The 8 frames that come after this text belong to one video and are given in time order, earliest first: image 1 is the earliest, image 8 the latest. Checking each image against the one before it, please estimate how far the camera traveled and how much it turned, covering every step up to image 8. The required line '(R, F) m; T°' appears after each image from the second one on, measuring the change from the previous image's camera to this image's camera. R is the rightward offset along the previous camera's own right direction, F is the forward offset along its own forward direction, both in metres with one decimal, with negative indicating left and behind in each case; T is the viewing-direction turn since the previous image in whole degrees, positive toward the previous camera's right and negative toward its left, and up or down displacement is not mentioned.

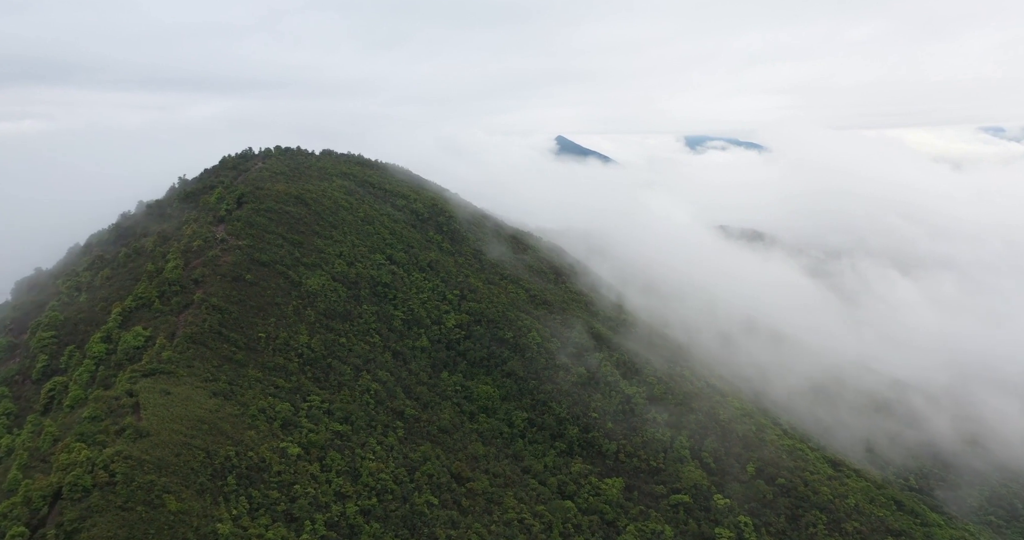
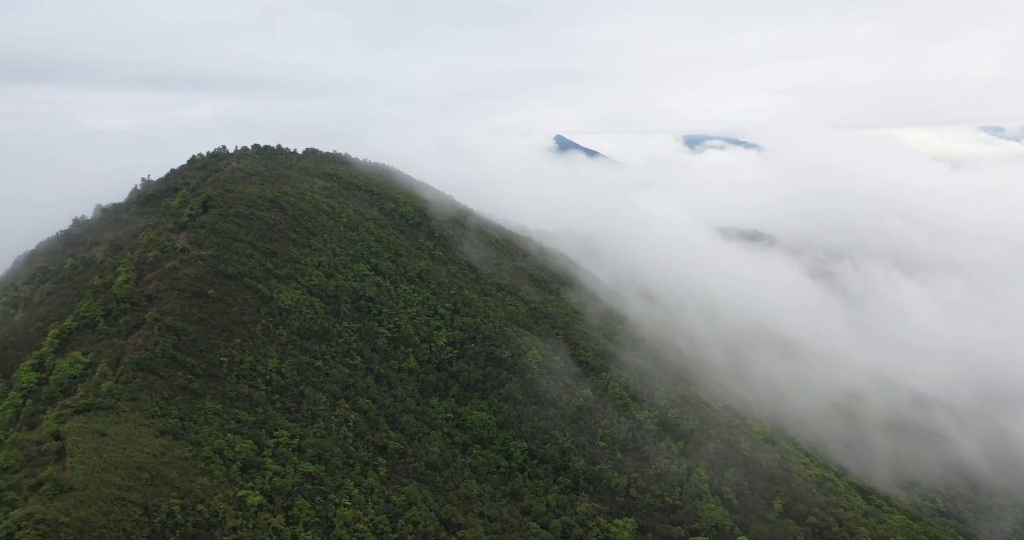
(+0.1, +6.0) m; 0°
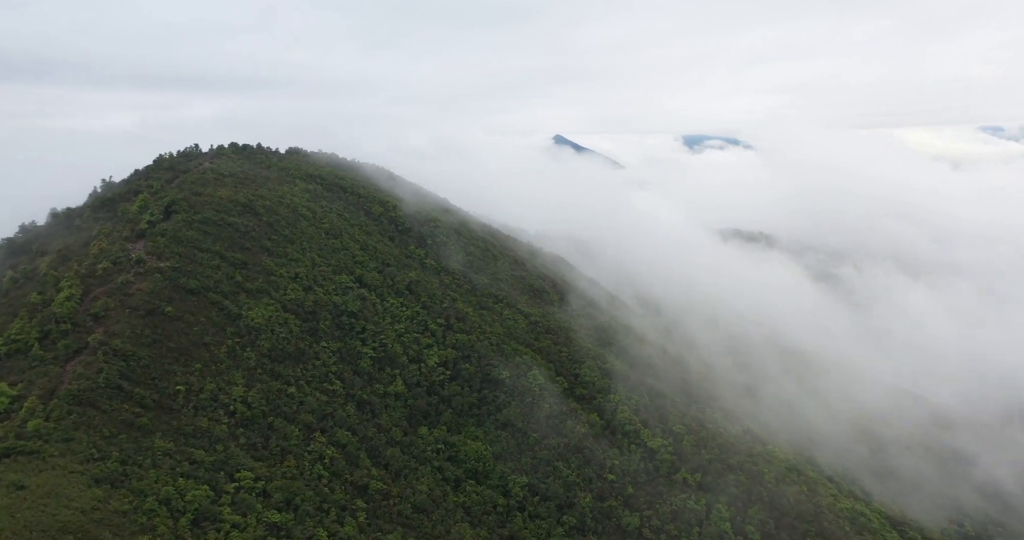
(+0.1, +5.4) m; 0°
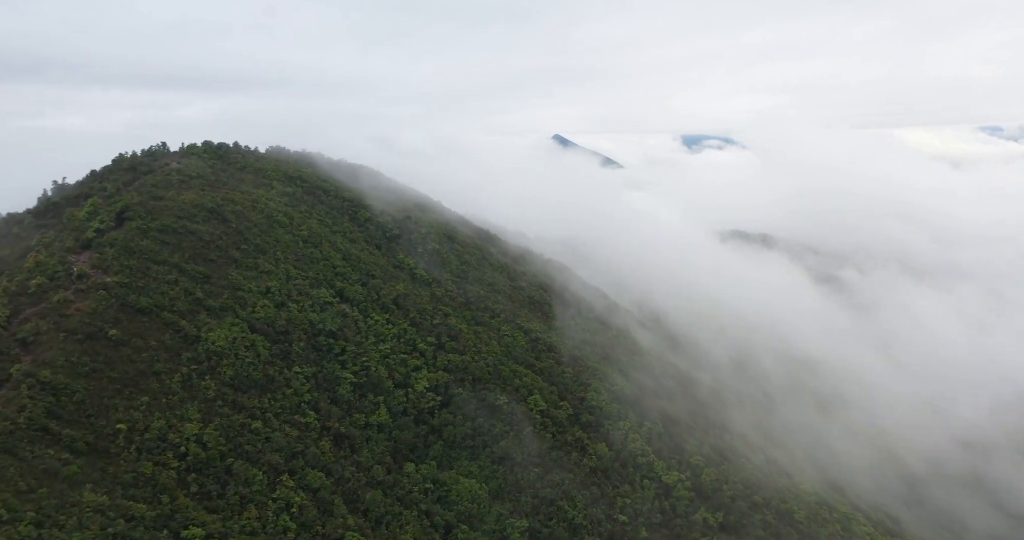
(+0.1, +5.4) m; 0°
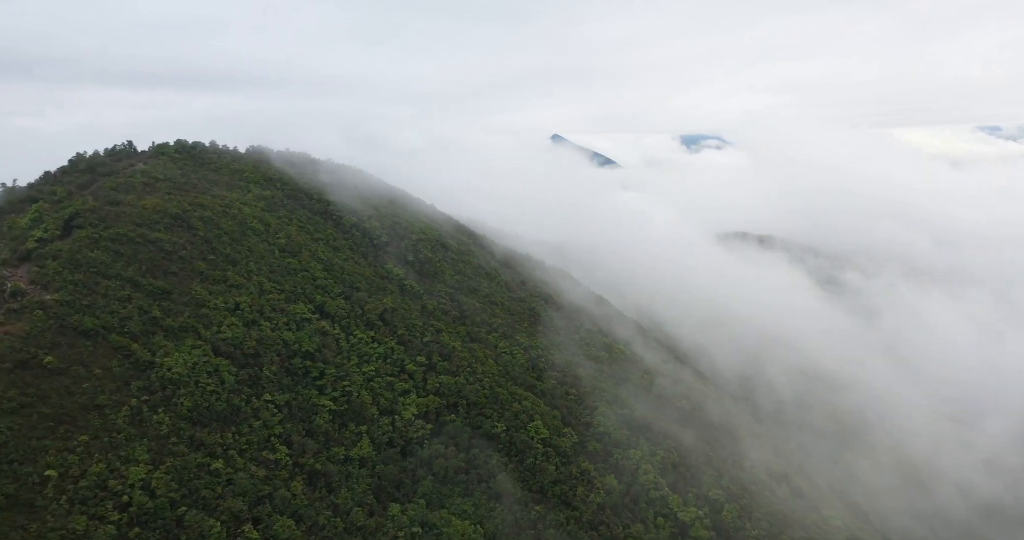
(+0.1, +4.6) m; 0°
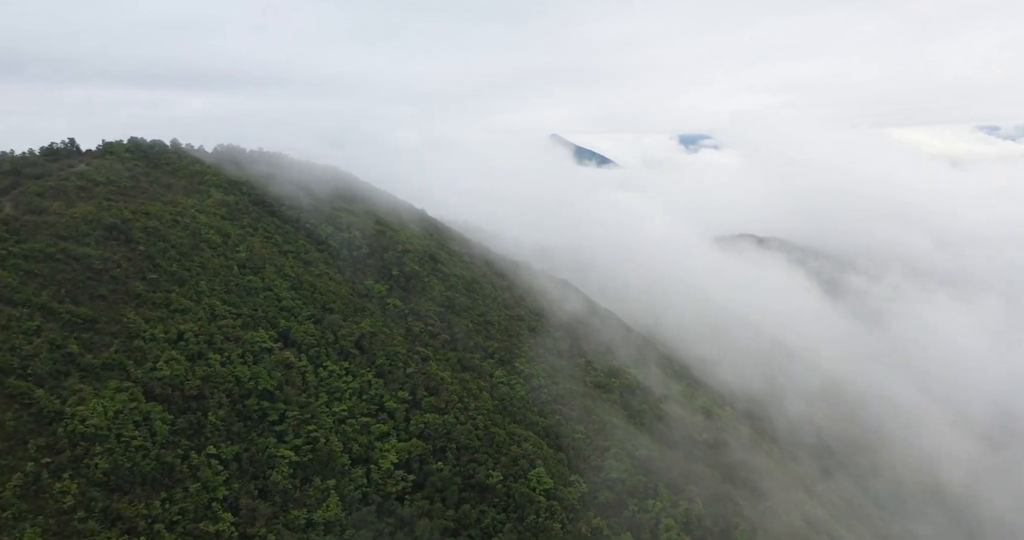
(+0.1, +6.3) m; 0°
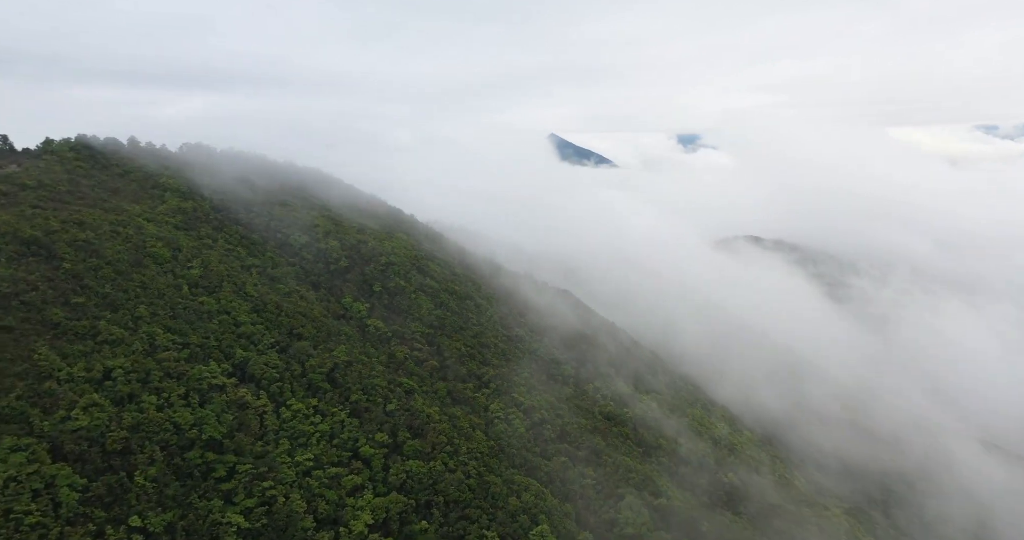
(+0.1, +5.6) m; 0°
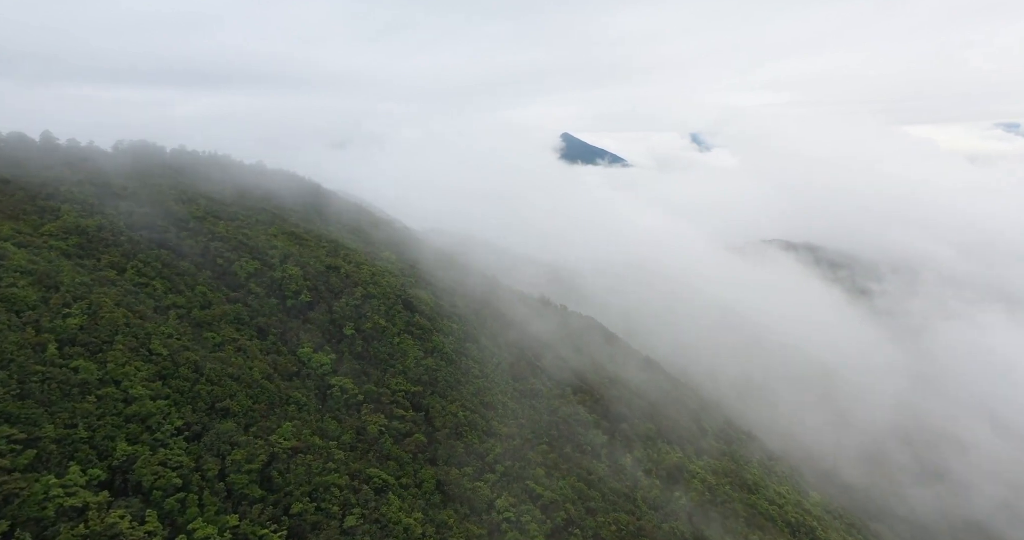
(-0.1, +10.2) m; -1°
